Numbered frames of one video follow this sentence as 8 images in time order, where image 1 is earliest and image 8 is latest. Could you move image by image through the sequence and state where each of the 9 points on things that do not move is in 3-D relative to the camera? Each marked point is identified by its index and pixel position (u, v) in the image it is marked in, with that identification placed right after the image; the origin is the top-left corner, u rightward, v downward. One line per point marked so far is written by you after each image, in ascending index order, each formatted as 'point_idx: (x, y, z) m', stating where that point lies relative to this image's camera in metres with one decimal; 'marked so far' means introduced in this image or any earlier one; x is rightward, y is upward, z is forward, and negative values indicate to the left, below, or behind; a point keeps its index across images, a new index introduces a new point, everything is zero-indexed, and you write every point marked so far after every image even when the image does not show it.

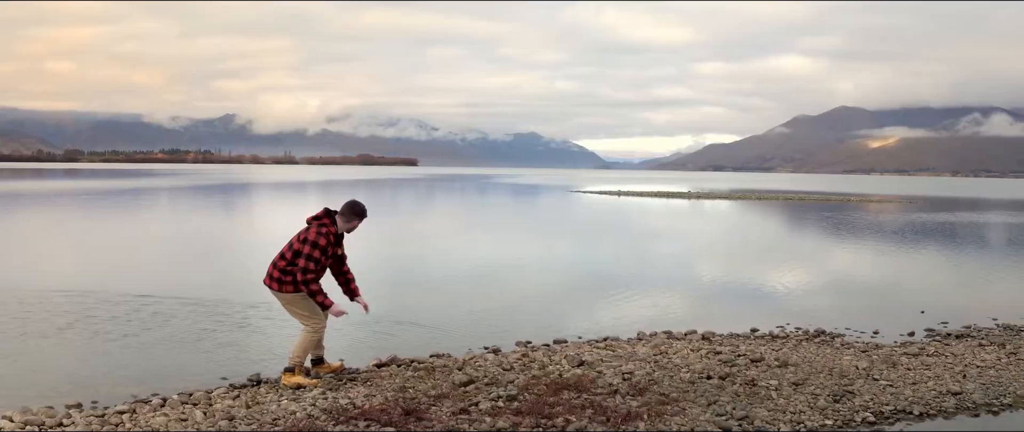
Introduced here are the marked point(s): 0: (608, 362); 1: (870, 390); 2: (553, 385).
0: (+1.0, -1.5, +7.3) m
1: (+3.3, -1.6, +6.5) m
2: (+0.3, -1.5, +6.3) m
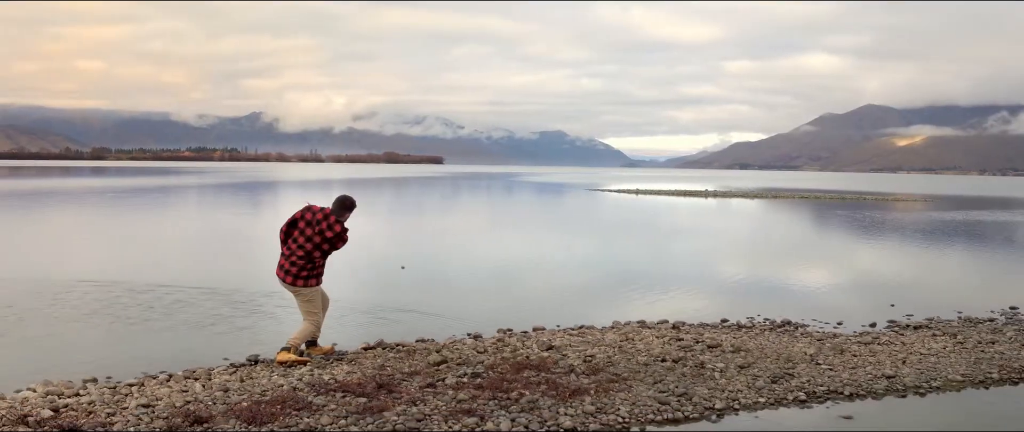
0: (+0.7, -1.5, +8.0) m
1: (+3.0, -1.6, +7.1) m
2: (0.0, -1.5, +7.0) m
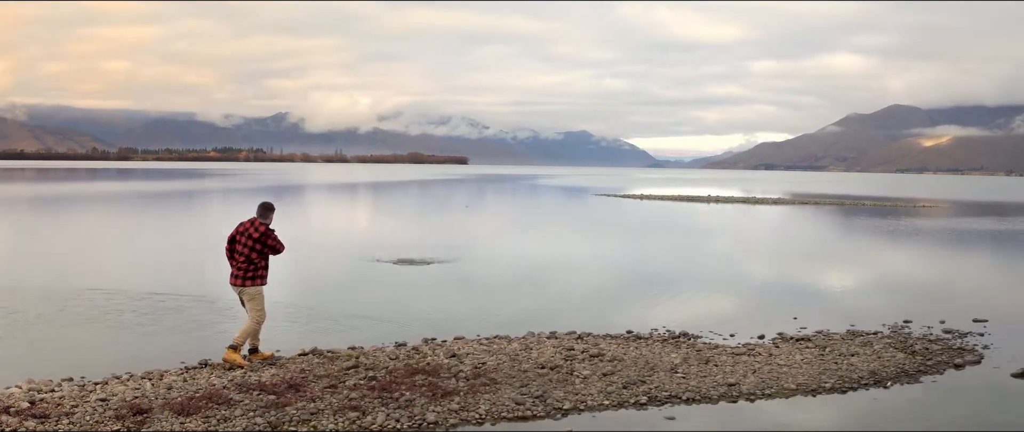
0: (-0.5, -1.8, +9.4) m
1: (+1.8, -2.0, +8.4) m
2: (-1.2, -1.8, +8.4) m
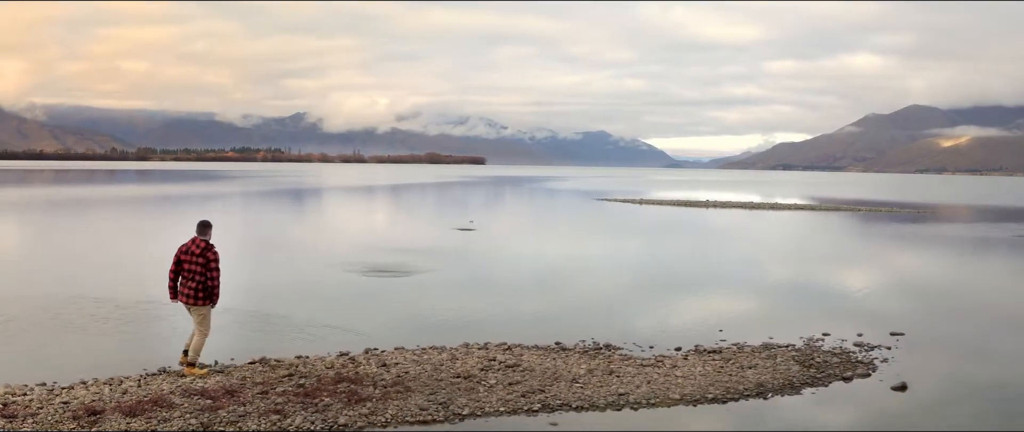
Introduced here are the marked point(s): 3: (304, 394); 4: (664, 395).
0: (-1.6, -2.2, +10.5) m
1: (+0.6, -2.3, +9.5) m
2: (-2.4, -2.2, +9.5) m
3: (-2.6, -2.2, +8.9) m
4: (+2.1, -2.4, +9.6) m
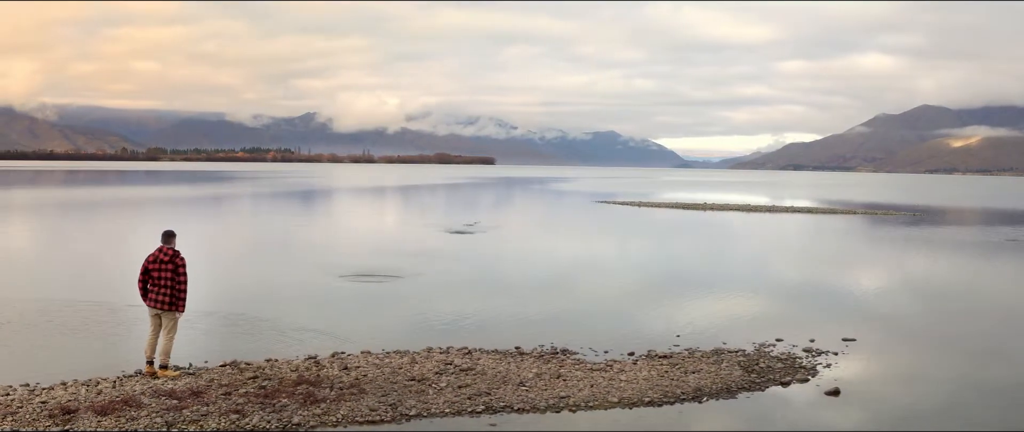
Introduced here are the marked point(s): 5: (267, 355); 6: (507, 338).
0: (-2.4, -2.4, +11.2) m
1: (-0.1, -2.5, +10.1) m
2: (-3.1, -2.4, +10.2) m
3: (-3.4, -2.4, +9.6) m
4: (+1.3, -2.6, +10.2) m
5: (-5.0, -2.8, +14.3) m
6: (-0.2, -2.9, +18.2) m
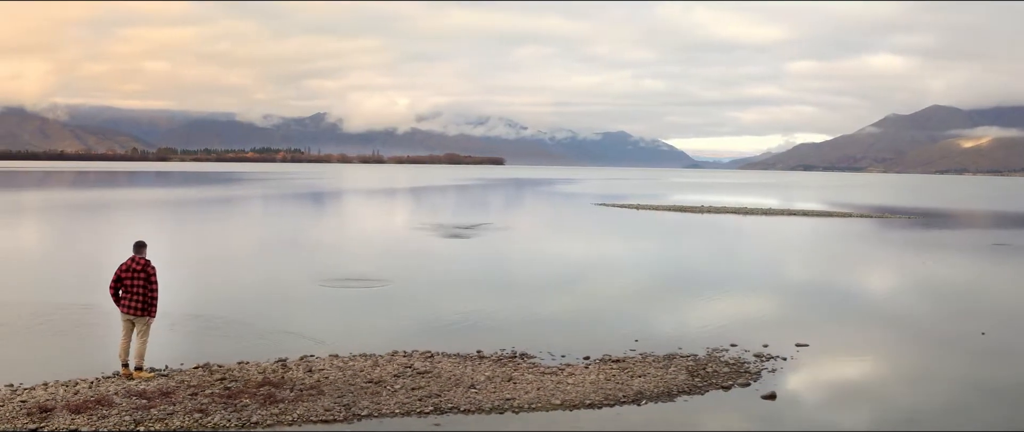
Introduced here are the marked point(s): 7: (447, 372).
0: (-3.1, -2.6, +11.9) m
1: (-0.9, -2.7, +10.8) m
2: (-3.9, -2.6, +10.9) m
3: (-4.2, -2.6, +10.3) m
4: (+0.5, -2.8, +10.9) m
5: (-5.7, -3.0, +15.1) m
6: (-0.9, -3.1, +18.9) m
7: (-1.1, -2.6, +12.0) m
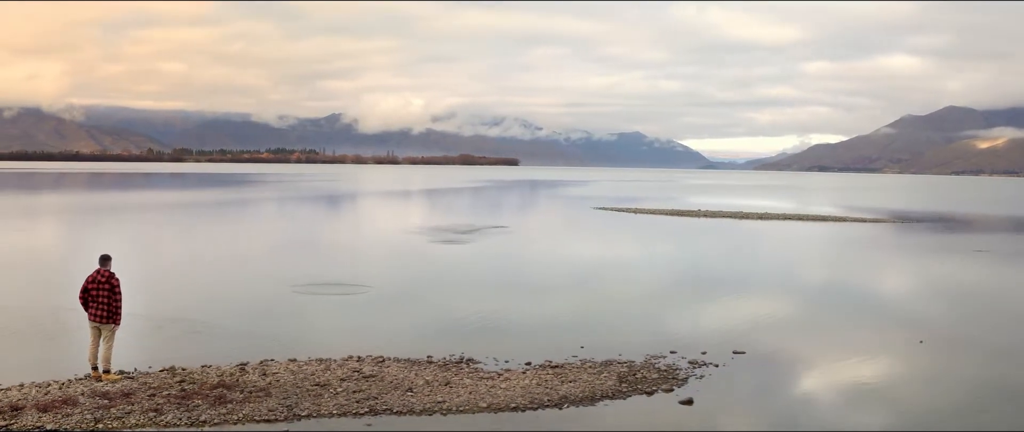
0: (-4.2, -2.9, +12.9) m
1: (-2.0, -3.0, +11.8) m
2: (-5.0, -2.9, +12.0) m
3: (-5.3, -2.9, +11.3) m
4: (-0.6, -3.1, +11.8) m
5: (-6.8, -3.3, +16.1) m
6: (-1.9, -3.4, +19.9) m
7: (-2.2, -2.9, +12.9) m
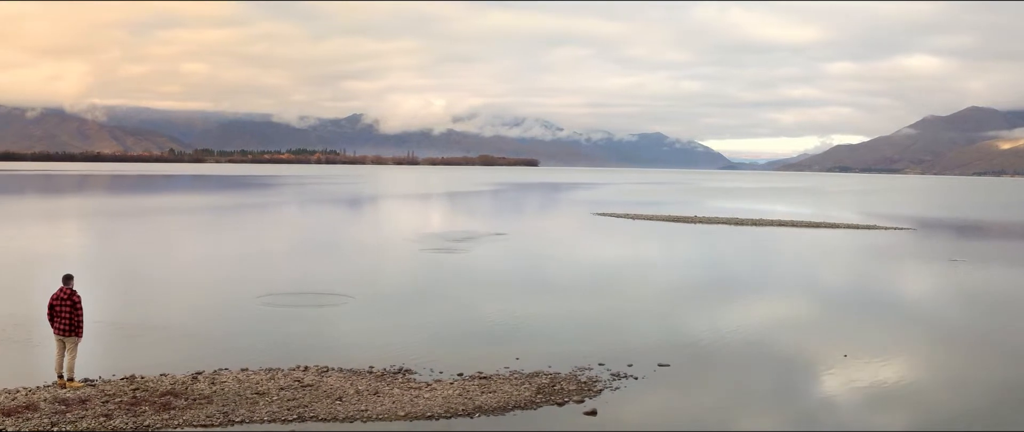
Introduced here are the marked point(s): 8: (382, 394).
0: (-5.8, -3.3, +14.3) m
1: (-3.5, -3.5, +13.1) m
2: (-6.6, -3.3, +13.4) m
3: (-6.9, -3.4, +12.7) m
4: (-2.1, -3.6, +13.1) m
5: (-8.2, -3.8, +17.6) m
6: (-3.2, -3.9, +21.2) m
7: (-3.7, -3.4, +14.3) m
8: (-2.6, -3.5, +13.9) m
